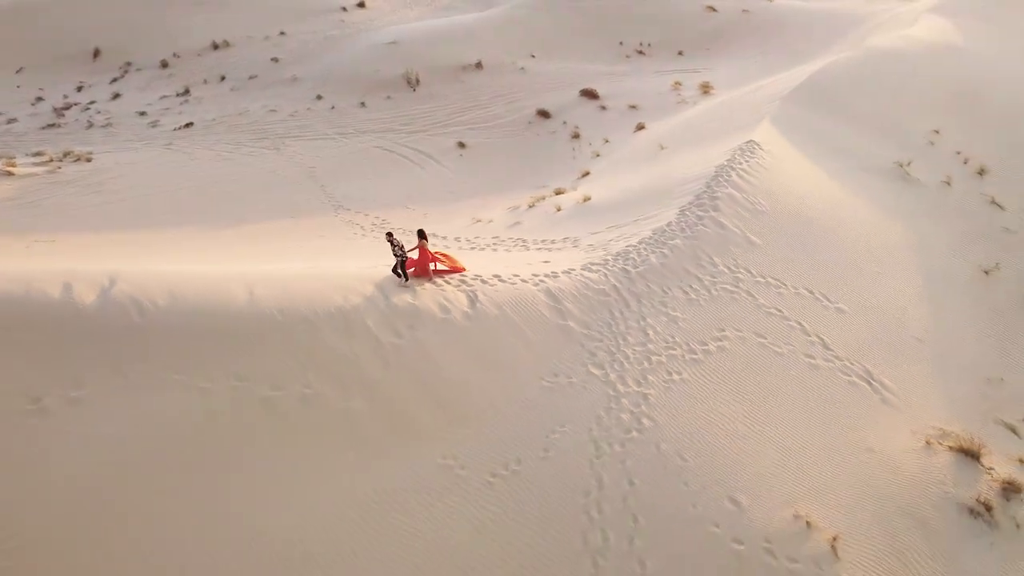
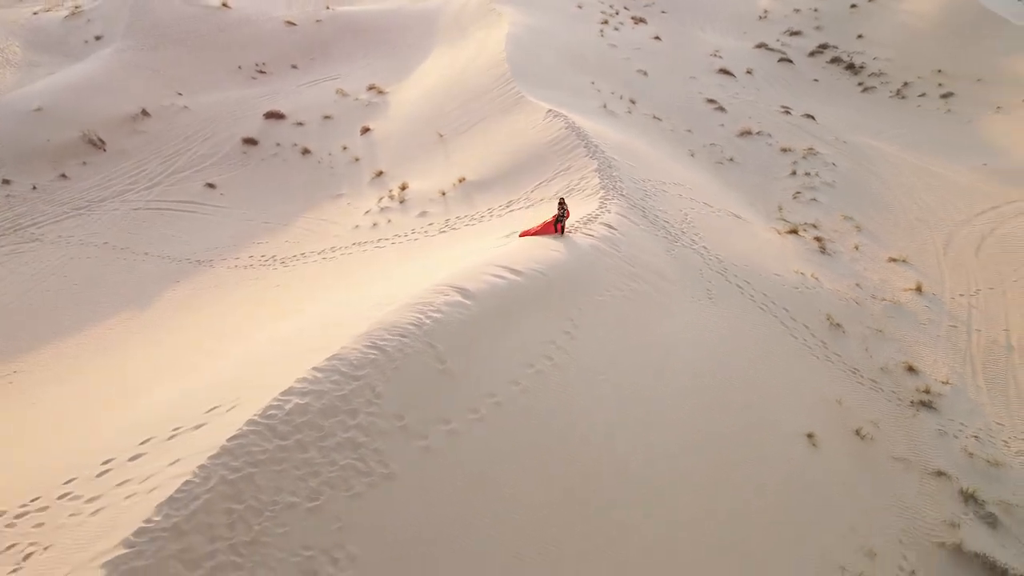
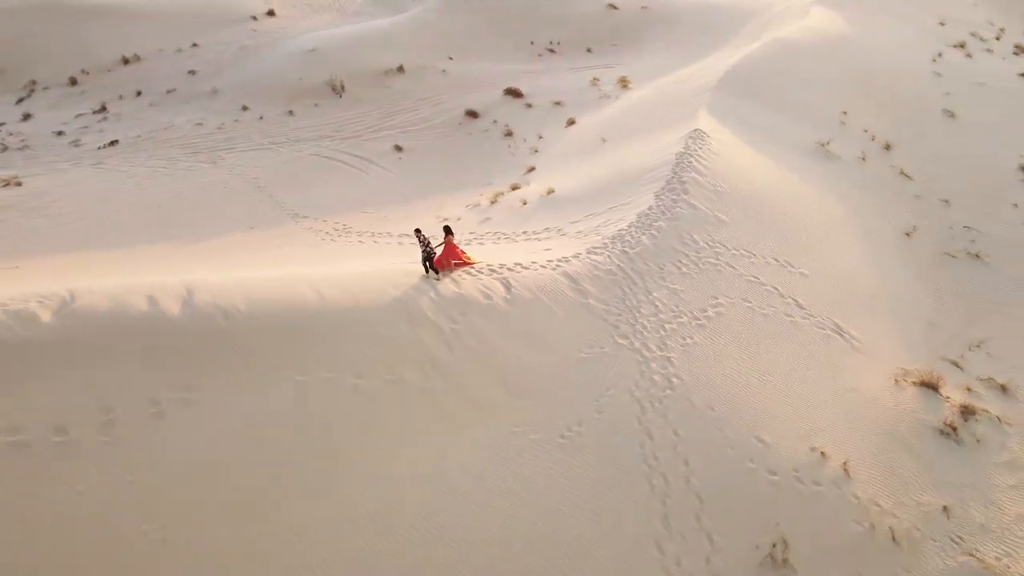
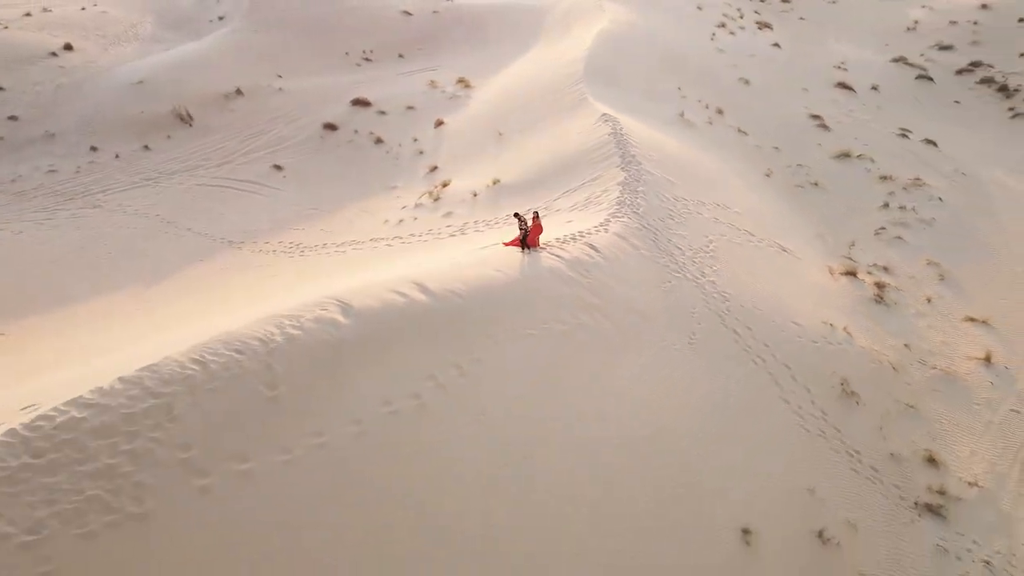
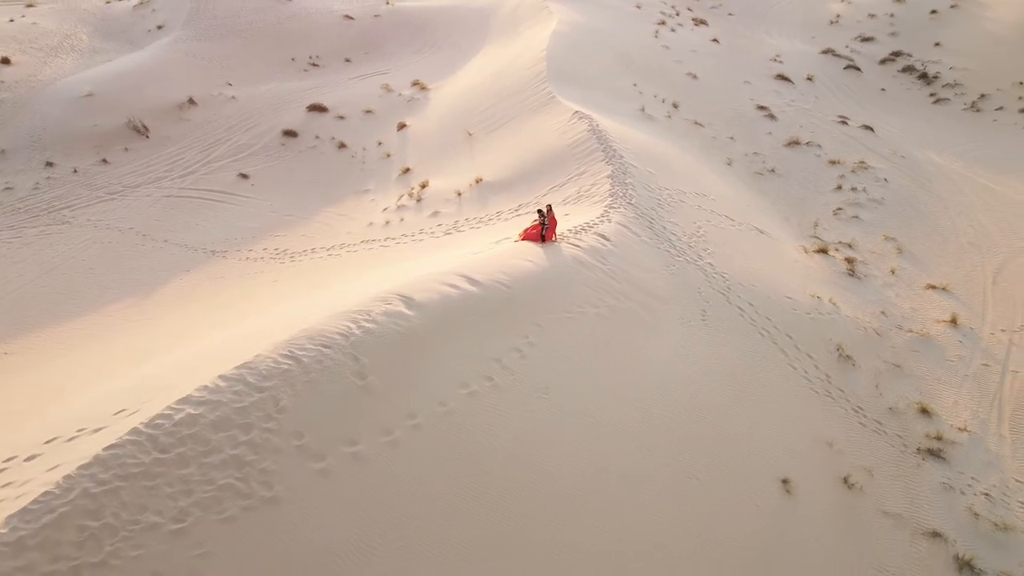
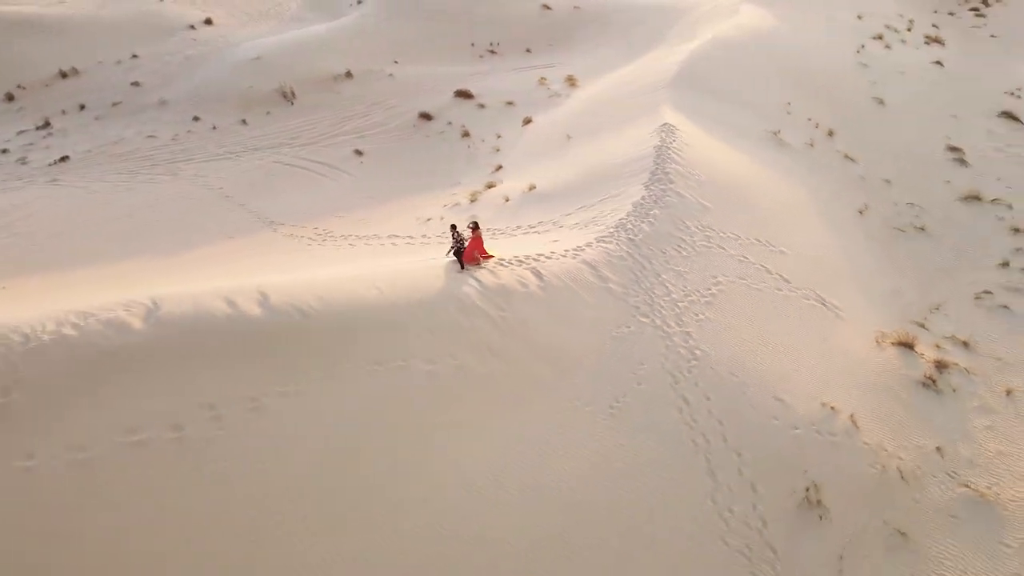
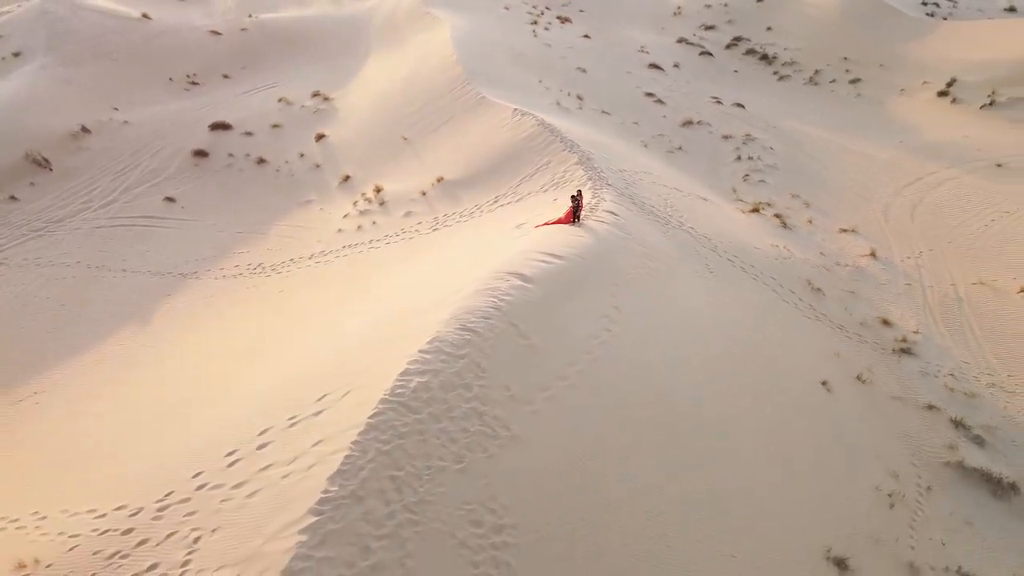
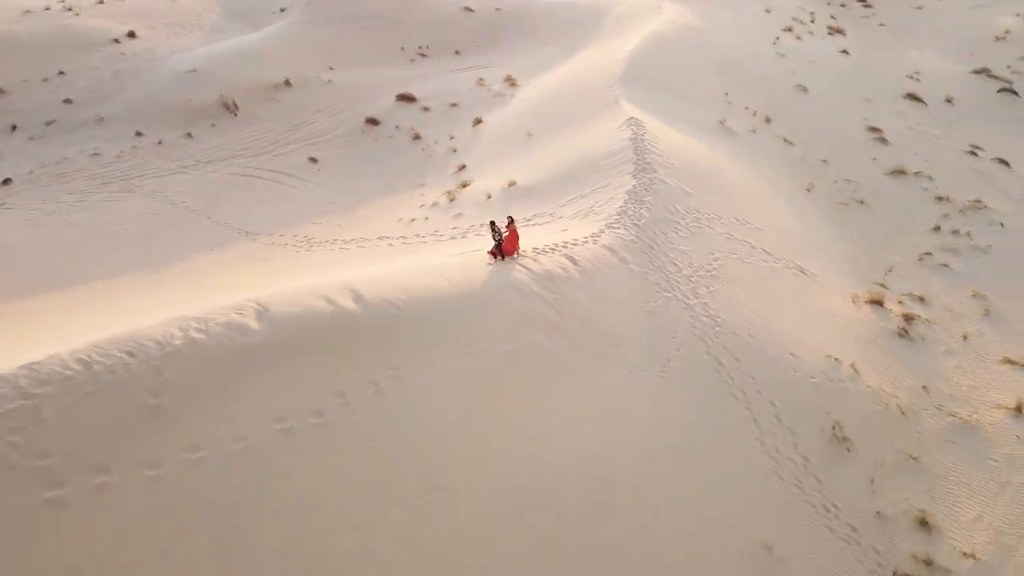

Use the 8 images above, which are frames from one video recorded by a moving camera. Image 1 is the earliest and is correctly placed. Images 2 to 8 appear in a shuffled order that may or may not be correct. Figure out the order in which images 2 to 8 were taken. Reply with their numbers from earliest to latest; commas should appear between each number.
3, 6, 8, 4, 5, 2, 7
